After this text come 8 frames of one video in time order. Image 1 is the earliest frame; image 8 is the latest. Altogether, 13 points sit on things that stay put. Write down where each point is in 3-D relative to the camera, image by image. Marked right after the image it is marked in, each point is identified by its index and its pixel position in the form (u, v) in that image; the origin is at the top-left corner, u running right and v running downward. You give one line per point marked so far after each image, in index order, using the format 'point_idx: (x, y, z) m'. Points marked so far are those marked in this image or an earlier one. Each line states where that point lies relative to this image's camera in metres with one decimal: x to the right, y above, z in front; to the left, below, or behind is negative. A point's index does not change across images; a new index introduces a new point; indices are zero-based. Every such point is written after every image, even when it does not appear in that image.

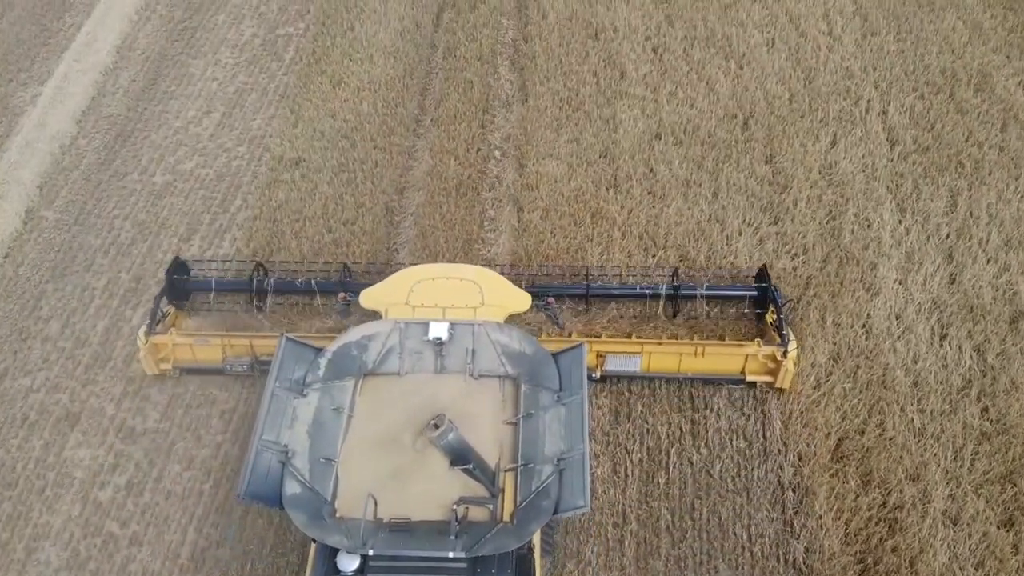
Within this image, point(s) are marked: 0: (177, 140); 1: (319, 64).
0: (-3.0, +1.3, +6.9) m
1: (-1.8, +2.1, +7.3) m
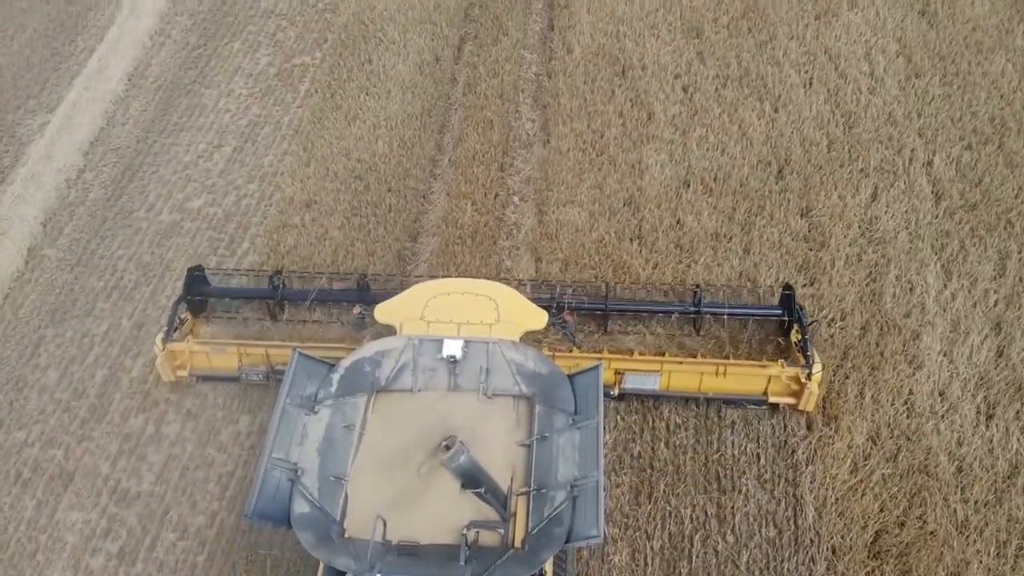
0: (-2.8, +1.0, +6.6) m
1: (-1.6, +1.7, +7.0) m
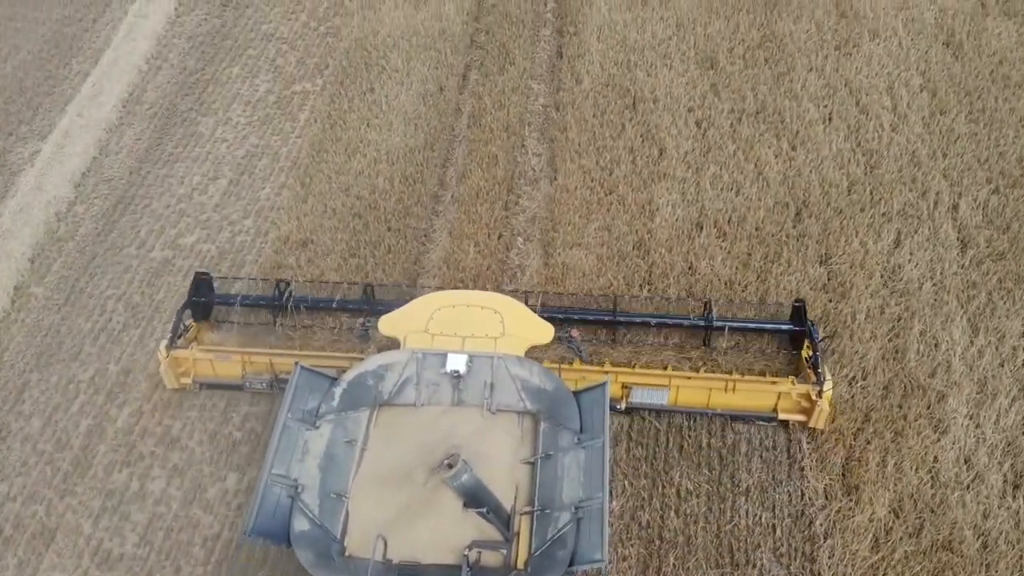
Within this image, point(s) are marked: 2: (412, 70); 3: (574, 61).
0: (-2.8, +0.6, +6.4) m
1: (-1.5, +1.4, +6.8) m
2: (-0.9, +2.0, +7.1) m
3: (+0.6, +2.1, +7.1) m
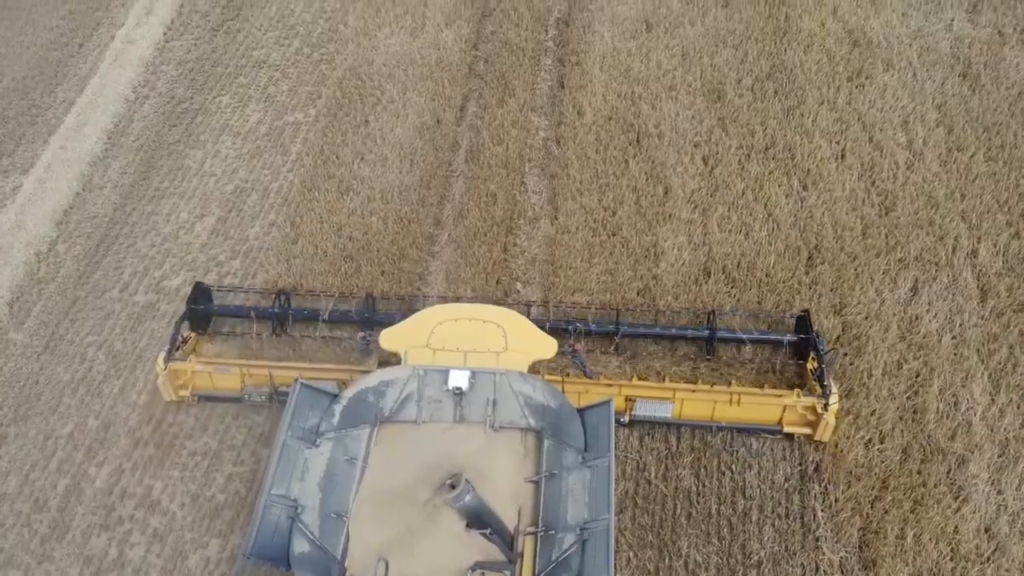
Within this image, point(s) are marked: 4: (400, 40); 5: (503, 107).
0: (-2.8, +0.3, +6.2) m
1: (-1.6, +1.1, +6.5) m
2: (-0.9, +1.6, +6.8) m
3: (+0.6, +1.7, +6.8) m
4: (-1.1, +2.3, +7.3) m
5: (-0.1, +1.6, +6.7) m
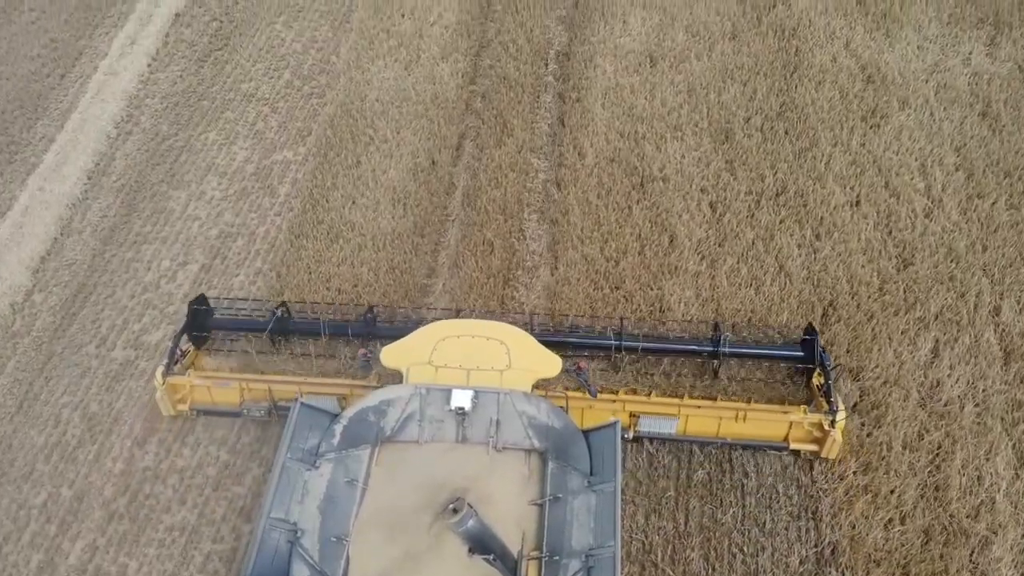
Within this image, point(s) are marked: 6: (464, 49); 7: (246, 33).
0: (-2.8, -0.1, +5.9) m
1: (-1.6, +0.7, +6.2) m
2: (-0.9, +1.2, +6.5) m
3: (+0.5, +1.3, +6.5) m
4: (-1.1, +1.9, +7.0) m
5: (-0.1, +1.2, +6.4) m
6: (-0.4, +2.2, +7.2) m
7: (-2.6, +2.5, +7.7) m
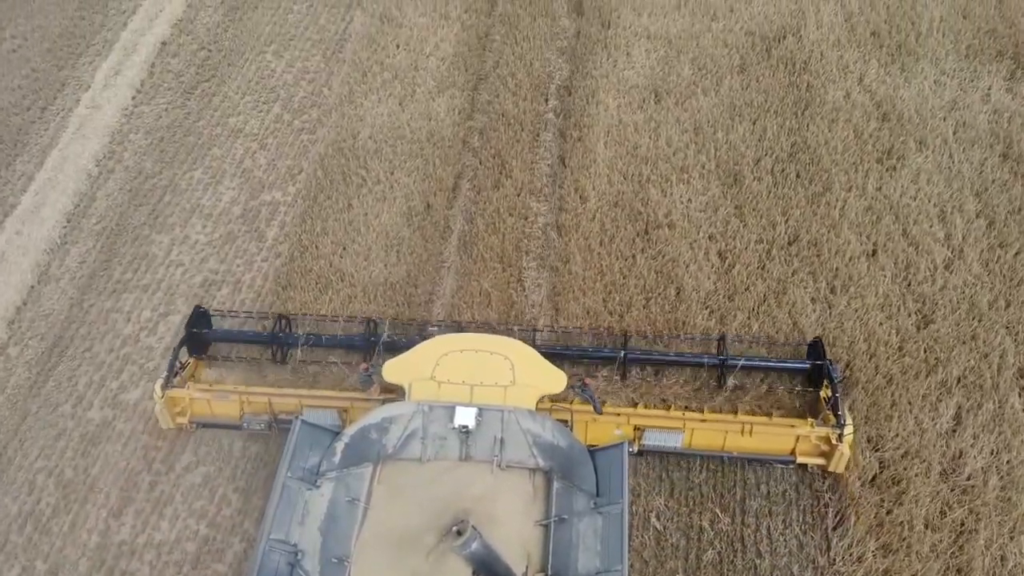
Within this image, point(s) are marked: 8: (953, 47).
0: (-2.8, -0.5, +5.6) m
1: (-1.6, +0.3, +5.9) m
2: (-0.9, +0.9, +6.2) m
3: (+0.5, +0.9, +6.2) m
4: (-1.1, +1.6, +6.7) m
5: (-0.1, +0.8, +6.2) m
6: (-0.5, +1.8, +6.9) m
7: (-2.6, +2.2, +7.4) m
8: (+3.9, +2.1, +6.8) m
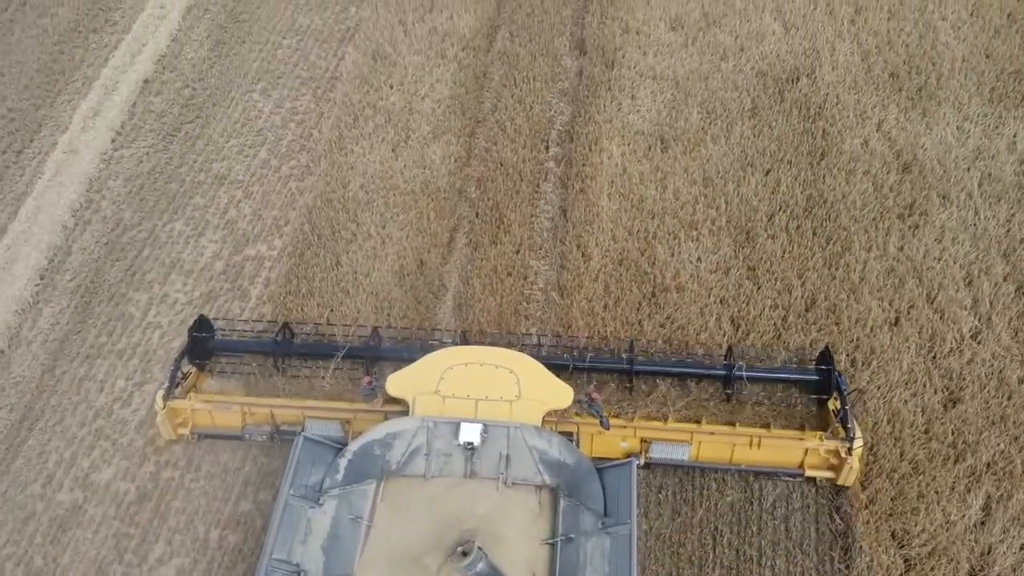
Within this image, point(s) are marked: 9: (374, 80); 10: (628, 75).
0: (-2.8, -1.0, +5.2) m
1: (-1.6, -0.2, +5.6) m
2: (-1.0, +0.4, +5.9) m
3: (+0.5, +0.4, +5.9) m
4: (-1.1, +1.1, +6.4) m
5: (-0.1, +0.3, +5.8) m
6: (-0.5, +1.4, +6.5) m
7: (-2.7, +1.7, +7.0) m
8: (+3.9, +1.7, +6.5) m
9: (-1.2, +1.9, +6.9) m
10: (+1.0, +1.9, +6.7) m
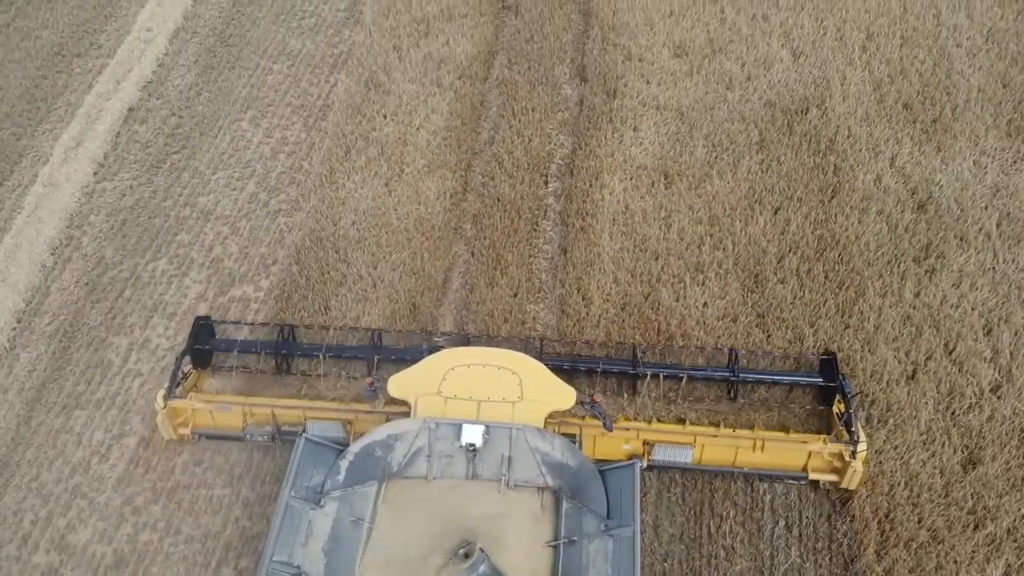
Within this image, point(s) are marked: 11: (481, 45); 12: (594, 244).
0: (-2.8, -1.3, +5.0) m
1: (-1.6, -0.5, +5.3) m
2: (-1.0, +0.1, +5.6) m
3: (+0.5, +0.1, +5.6) m
4: (-1.1, +0.8, +6.1) m
5: (-0.1, 0.0, +5.6) m
6: (-0.5, +1.0, +6.3) m
7: (-2.7, +1.4, +6.8) m
8: (+3.9, +1.3, +6.2) m
9: (-1.3, +1.5, +6.7) m
10: (+1.0, +1.5, +6.5) m
11: (-0.3, +2.2, +7.0) m
12: (+0.6, +0.3, +5.7) m
